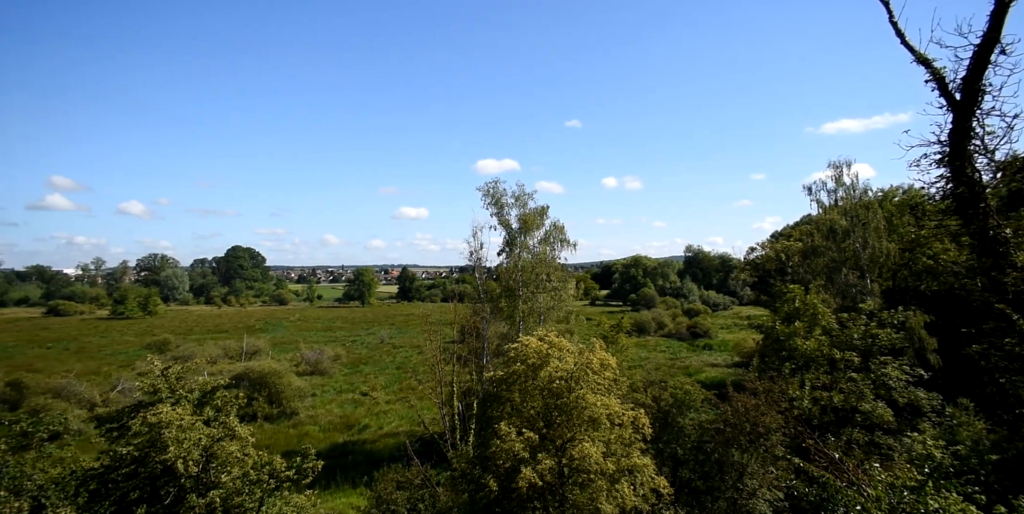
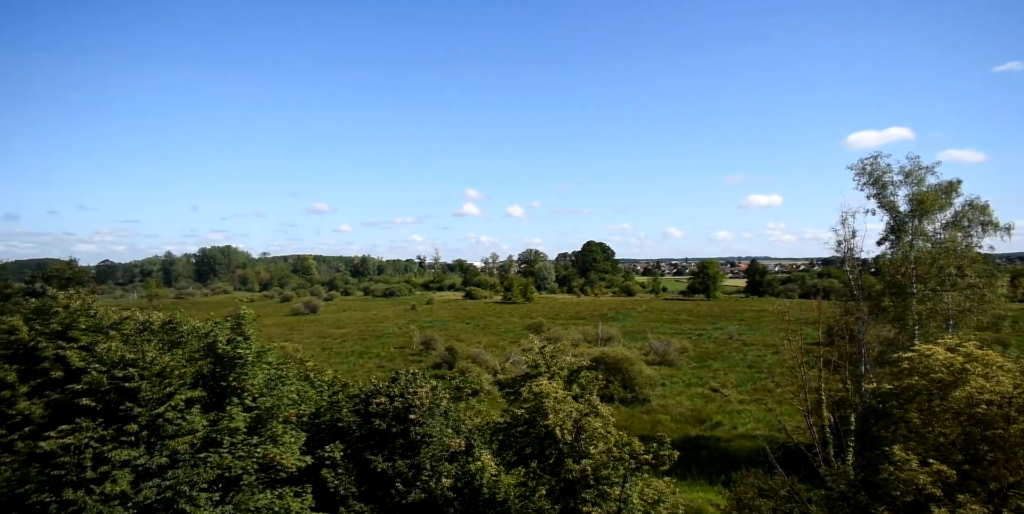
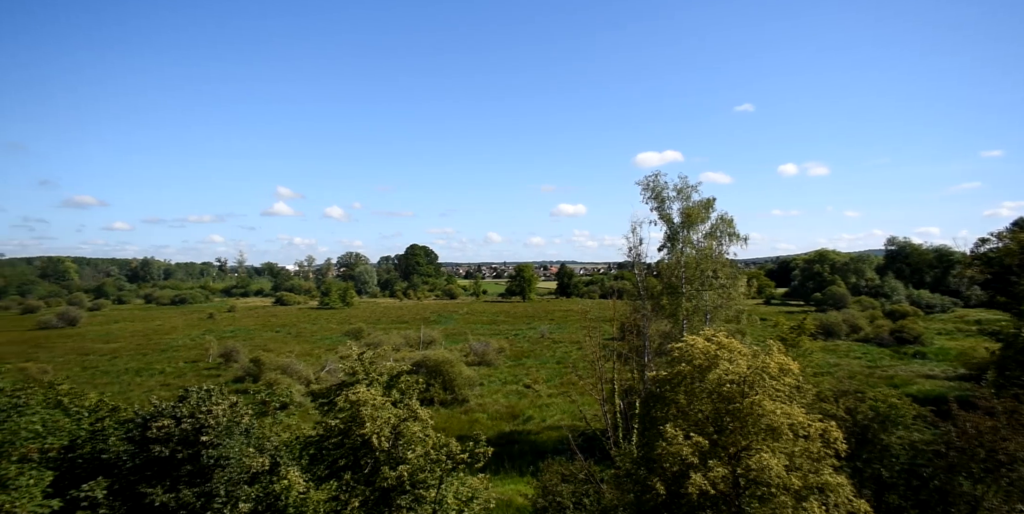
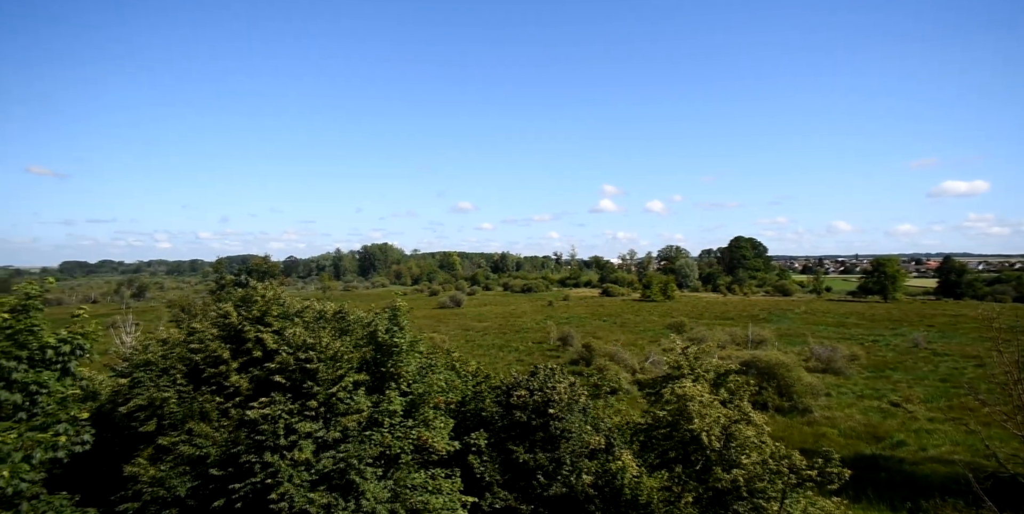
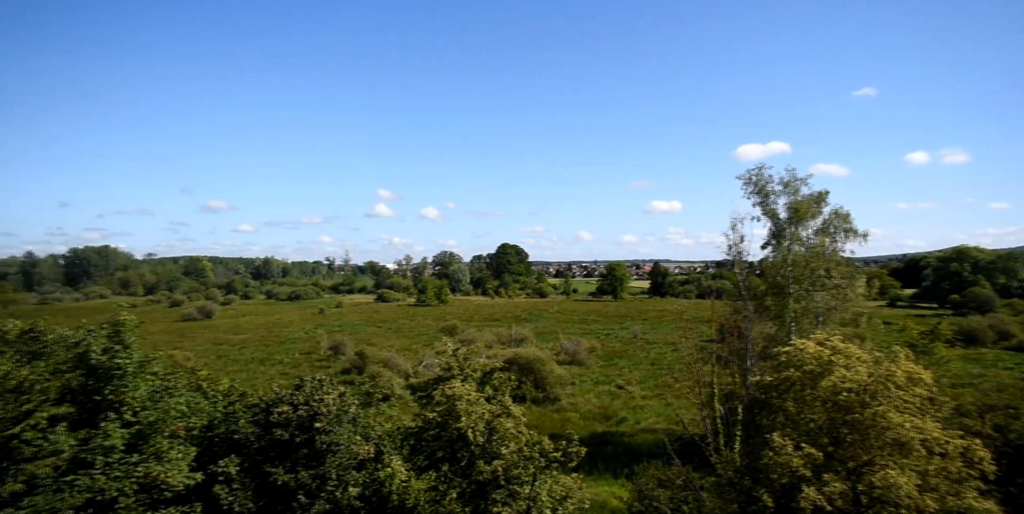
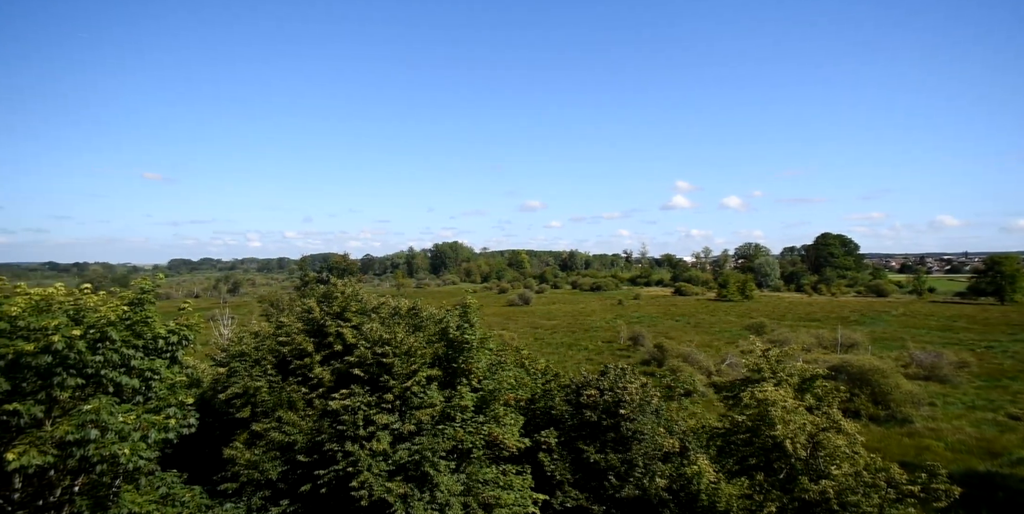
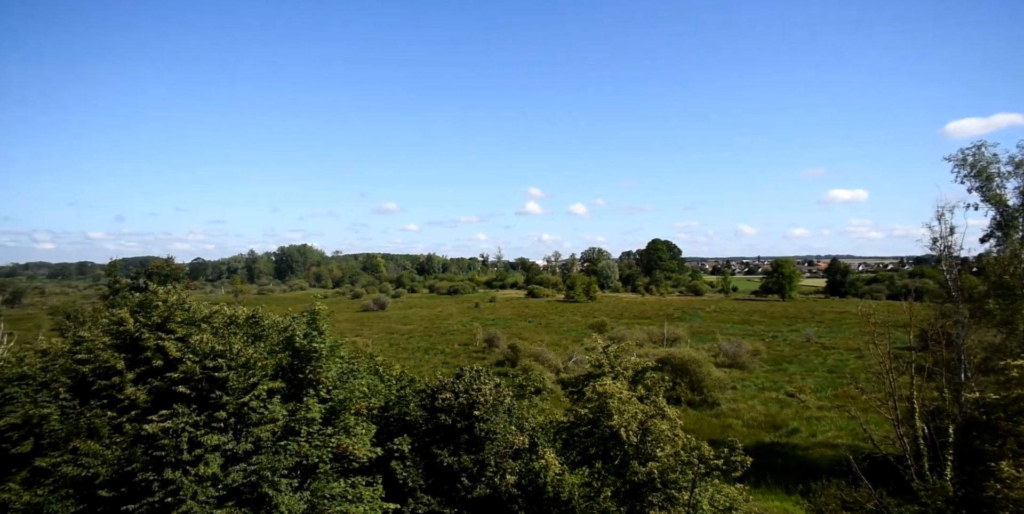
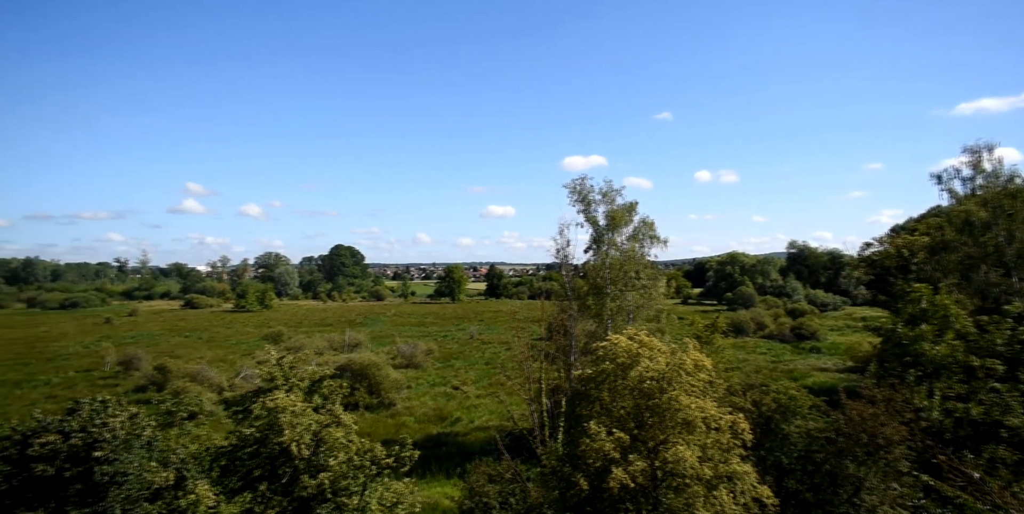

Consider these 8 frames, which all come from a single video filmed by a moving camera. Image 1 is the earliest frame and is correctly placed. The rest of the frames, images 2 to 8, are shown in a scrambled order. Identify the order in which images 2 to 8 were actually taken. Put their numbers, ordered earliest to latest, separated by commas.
8, 3, 5, 2, 7, 4, 6
